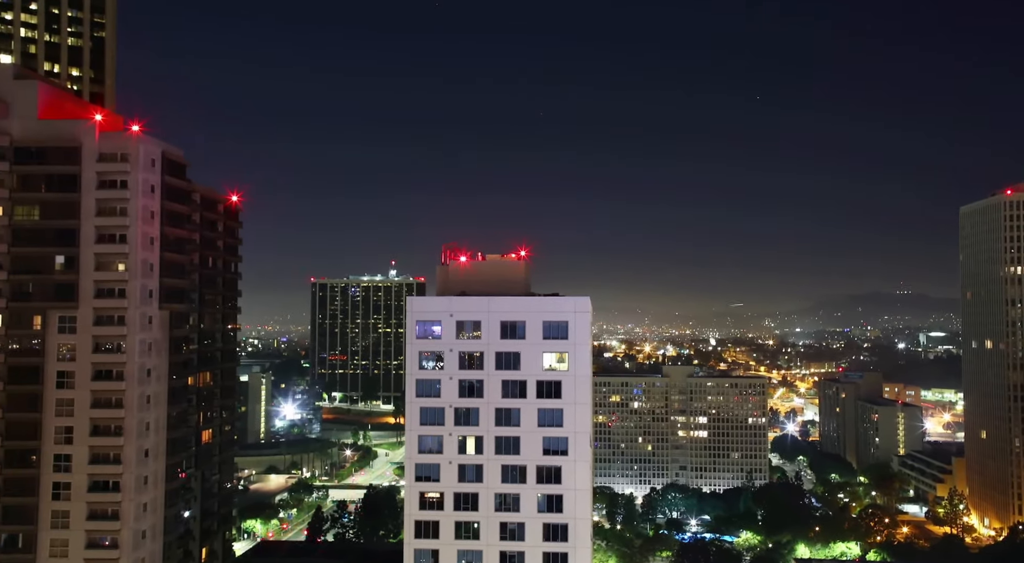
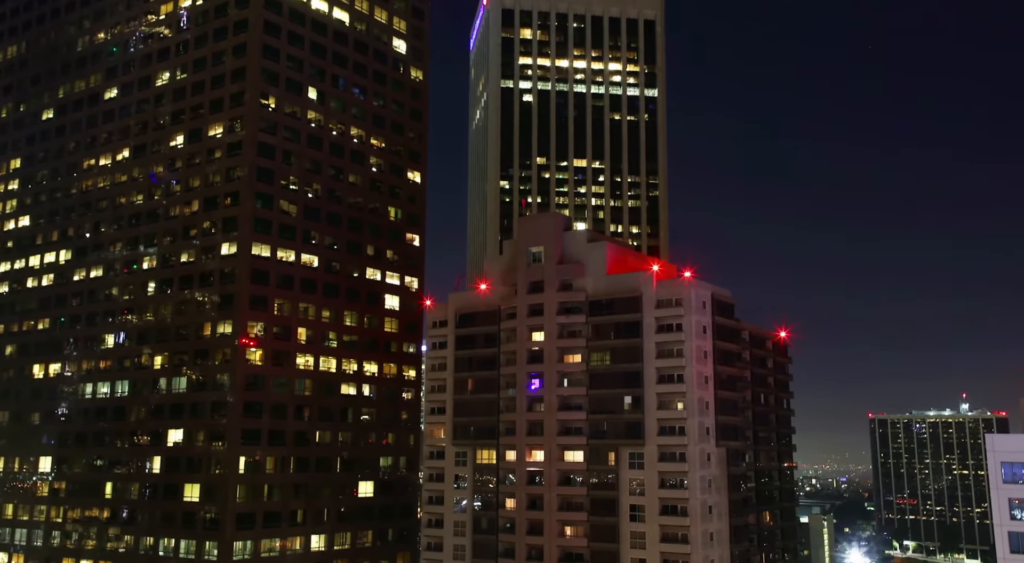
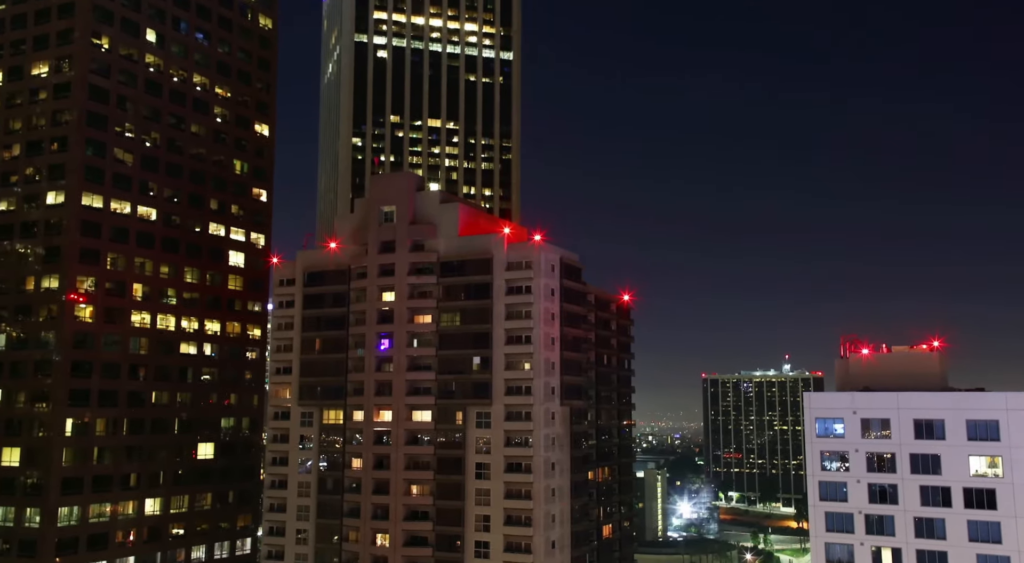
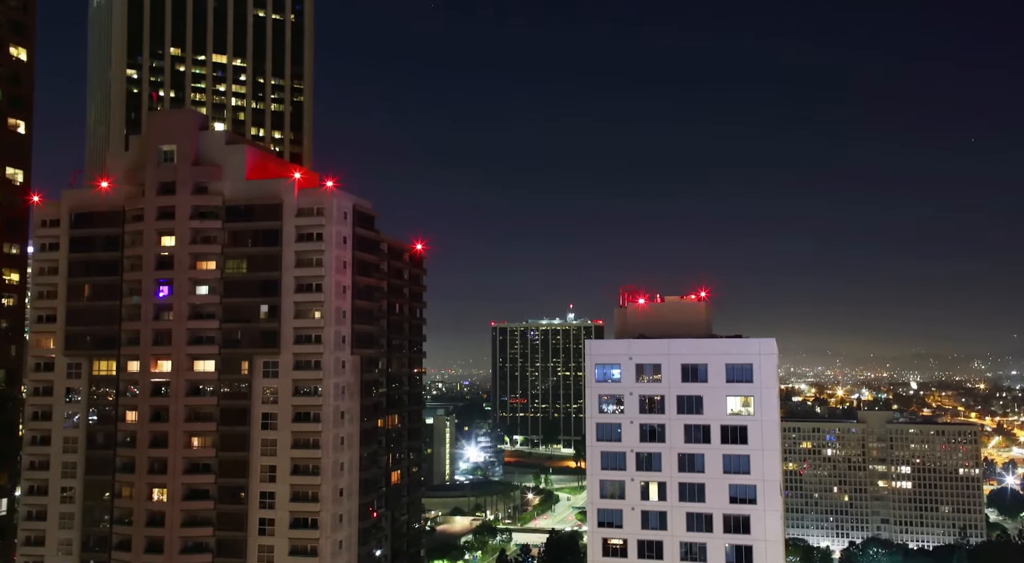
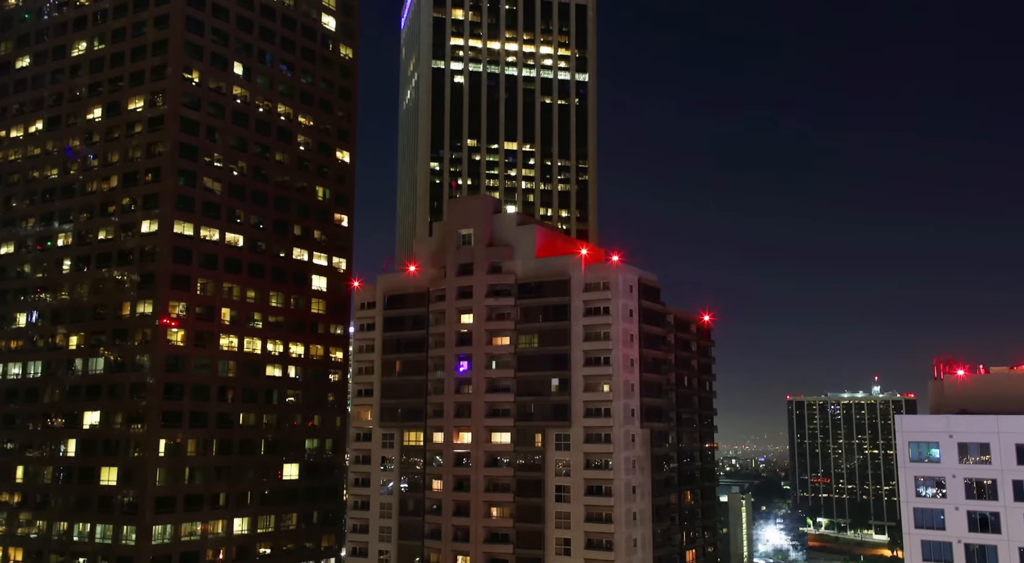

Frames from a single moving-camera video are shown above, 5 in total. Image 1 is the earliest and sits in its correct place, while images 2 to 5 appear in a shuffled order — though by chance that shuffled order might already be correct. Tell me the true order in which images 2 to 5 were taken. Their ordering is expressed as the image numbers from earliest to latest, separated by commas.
4, 3, 5, 2
